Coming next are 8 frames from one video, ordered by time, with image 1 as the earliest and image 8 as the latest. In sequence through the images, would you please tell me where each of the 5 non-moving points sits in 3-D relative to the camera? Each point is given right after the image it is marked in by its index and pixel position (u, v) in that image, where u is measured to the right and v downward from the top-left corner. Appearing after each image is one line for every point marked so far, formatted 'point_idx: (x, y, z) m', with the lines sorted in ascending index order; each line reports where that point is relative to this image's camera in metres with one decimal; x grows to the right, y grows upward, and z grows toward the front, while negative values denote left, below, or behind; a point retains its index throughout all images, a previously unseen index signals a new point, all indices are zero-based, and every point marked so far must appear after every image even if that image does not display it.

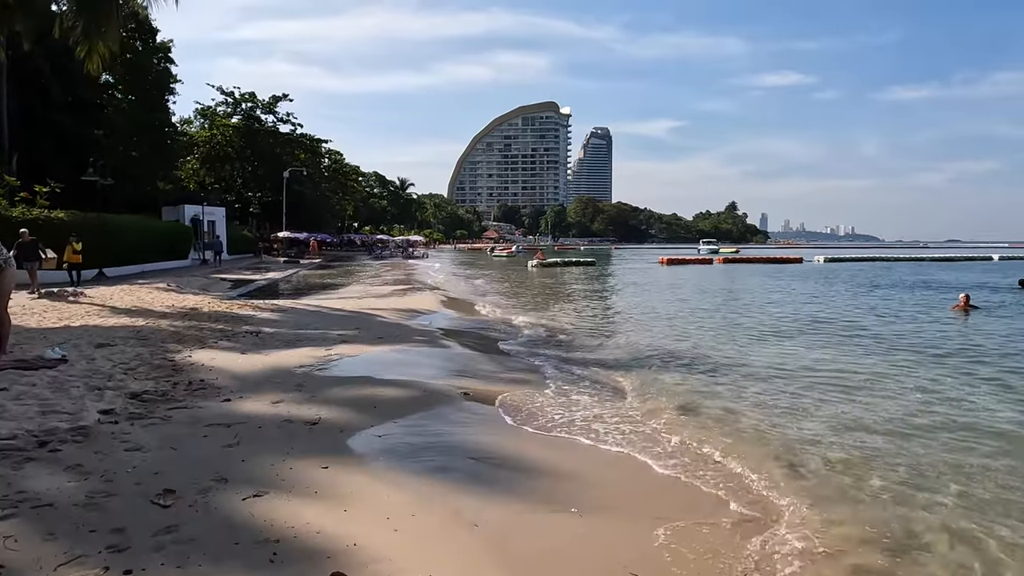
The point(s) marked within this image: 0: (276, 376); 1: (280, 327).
0: (-3.1, -1.2, +8.6) m
1: (-4.9, -0.8, +14.0) m
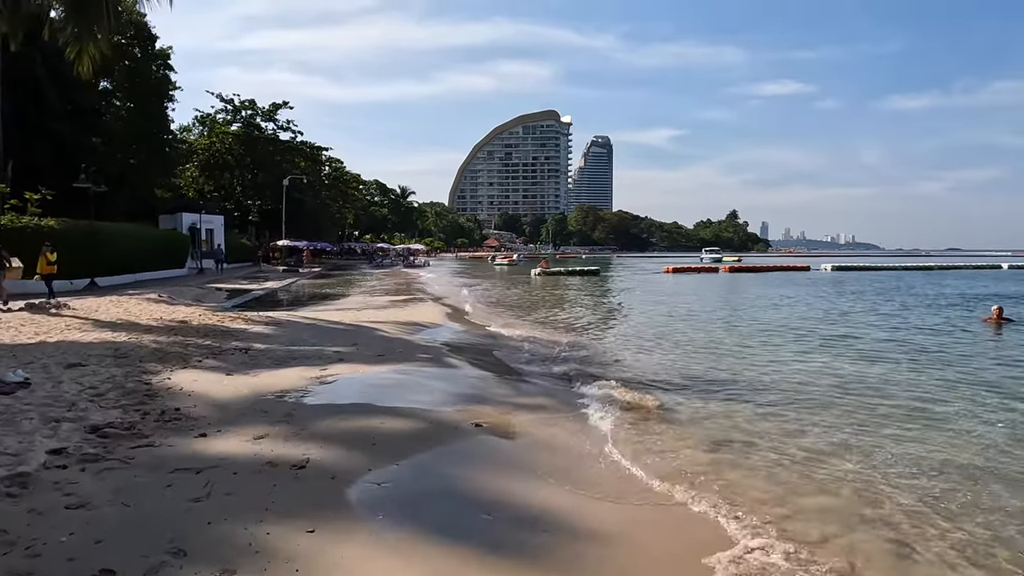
0: (-2.9, -1.4, +7.6) m
1: (-4.7, -1.1, +13.0) m
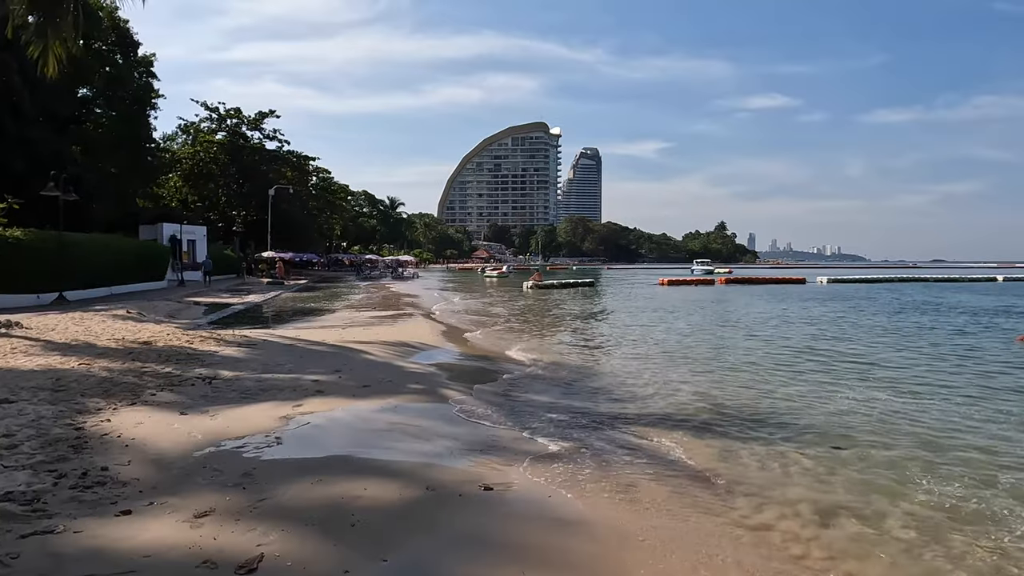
0: (-2.7, -1.6, +6.1) m
1: (-4.6, -1.4, +11.4) m
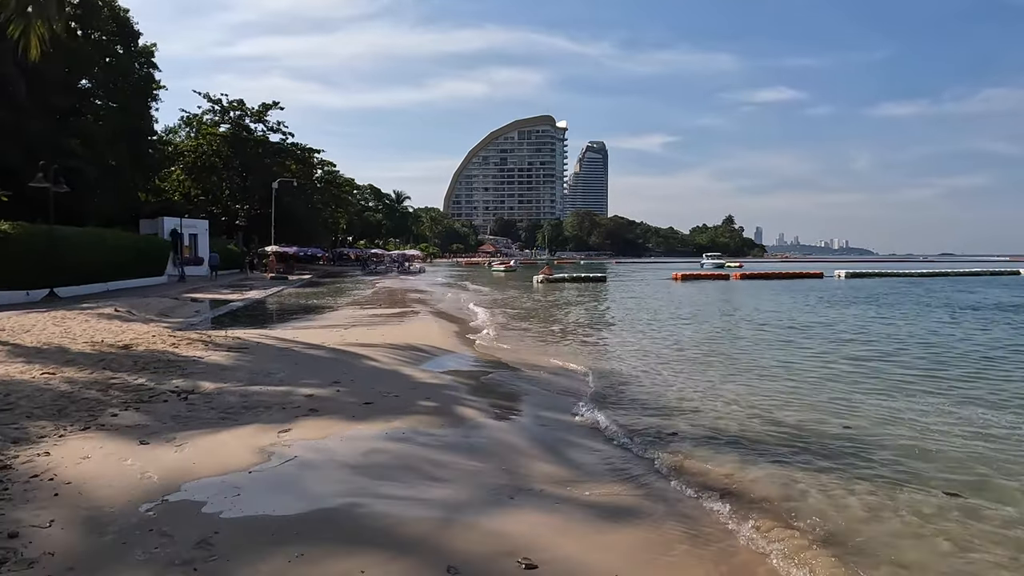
0: (-2.4, -1.6, +4.6) m
1: (-4.2, -1.4, +9.9) m
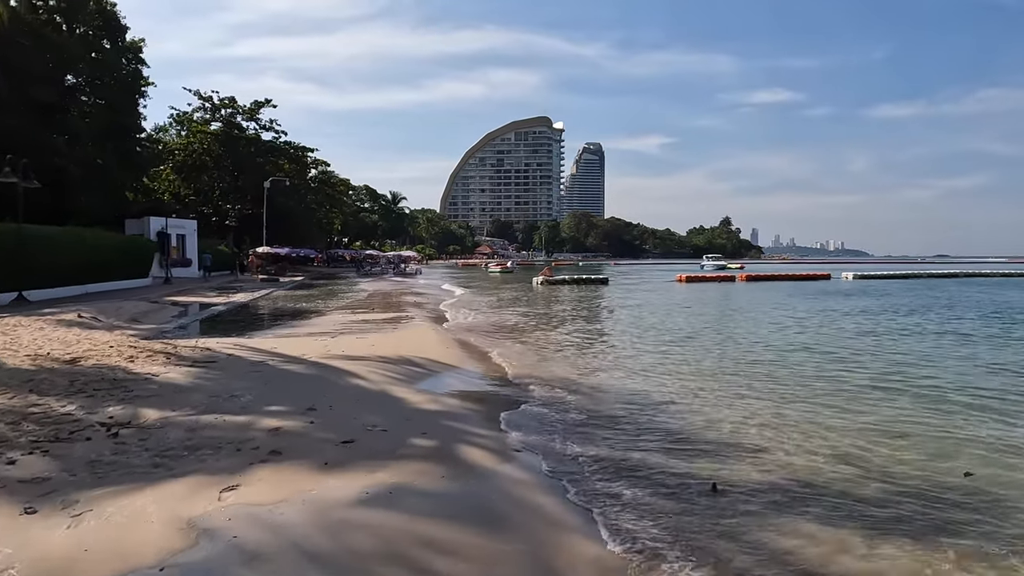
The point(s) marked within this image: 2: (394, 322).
0: (-2.2, -1.7, +2.8) m
1: (-4.0, -1.5, +8.1) m
2: (-3.5, -1.0, +19.9) m
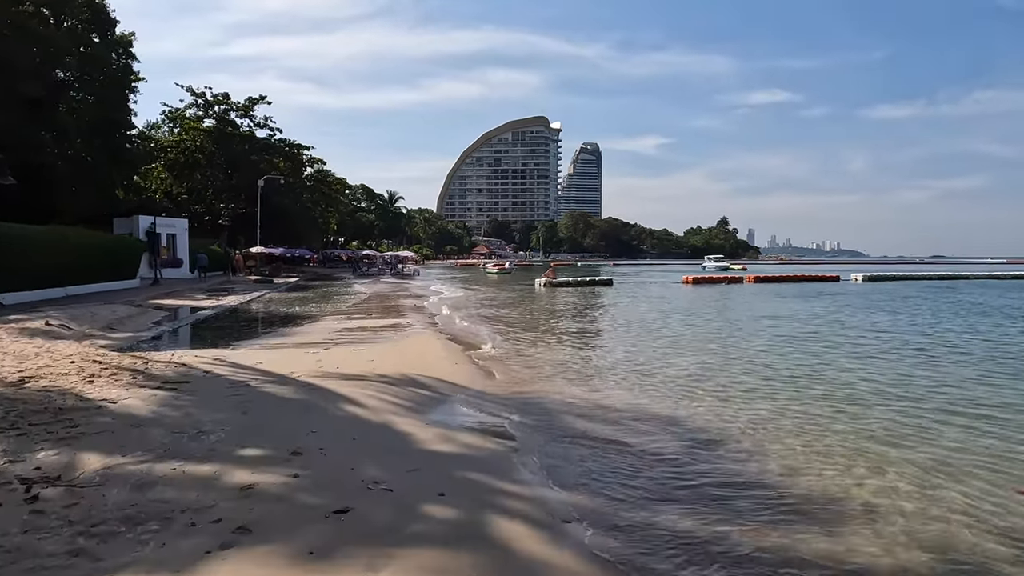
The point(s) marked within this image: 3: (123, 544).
0: (-1.8, -1.8, +1.2) m
1: (-3.7, -1.6, +6.5) m
2: (-3.2, -1.1, +18.3) m
3: (-2.6, -1.7, +4.4) m
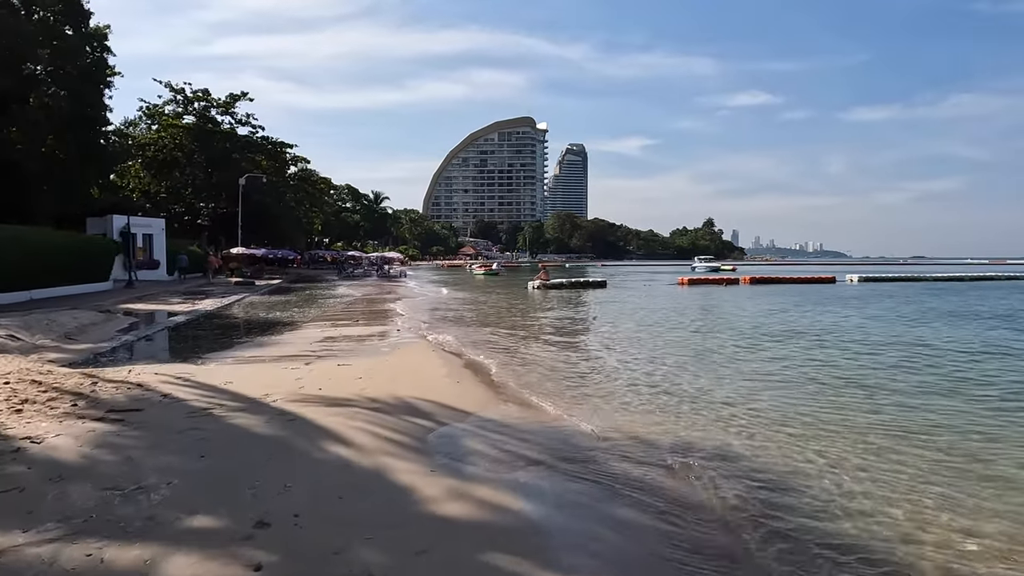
0: (-1.4, -1.9, -0.4) m
1: (-3.4, -1.7, +4.8) m
2: (-3.2, -1.3, +16.7) m
3: (-2.3, -1.8, +2.8) m
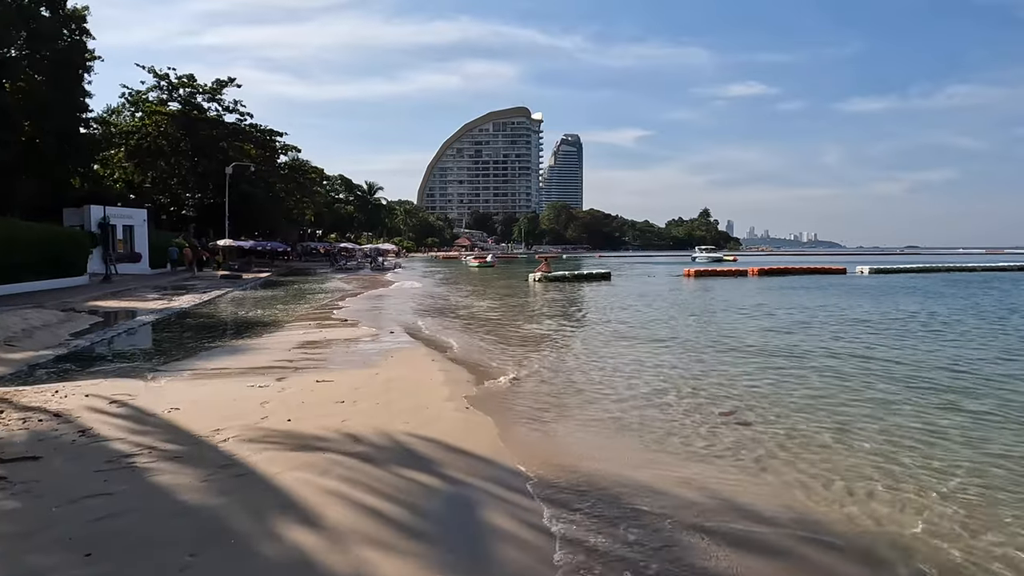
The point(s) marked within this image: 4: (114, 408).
0: (-1.1, -2.0, -2.6) m
1: (-3.1, -1.8, +2.6) m
2: (-3.0, -1.2, +14.5) m
3: (-1.9, -1.9, +0.6) m
4: (-4.9, -1.5, +8.2) m
